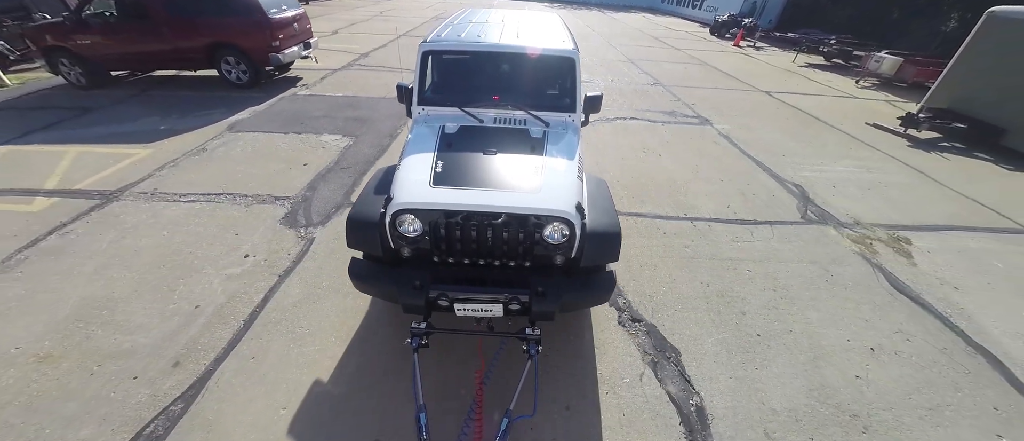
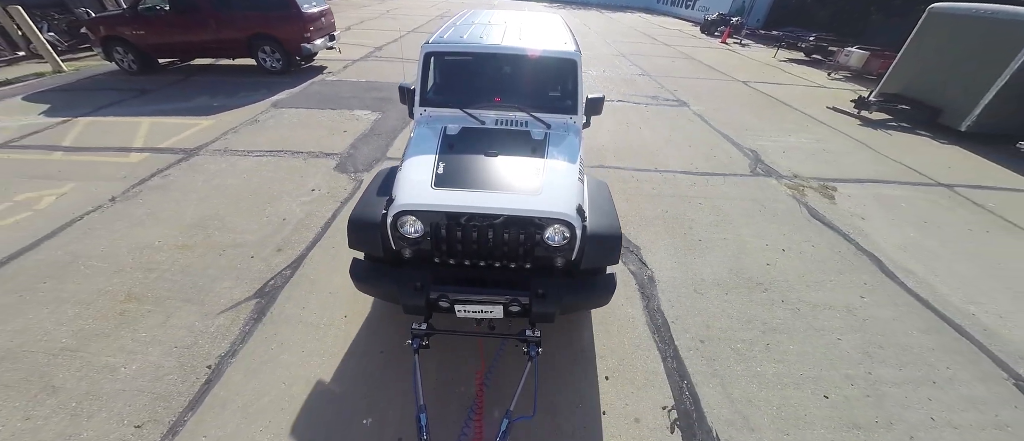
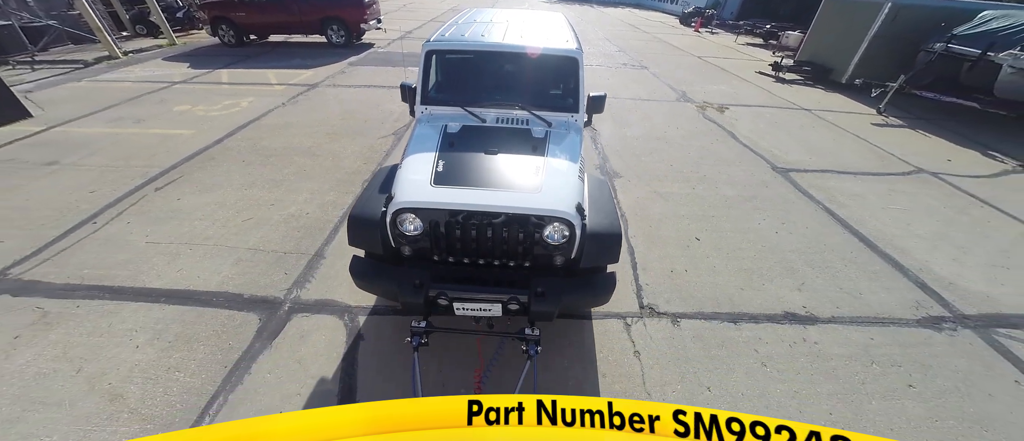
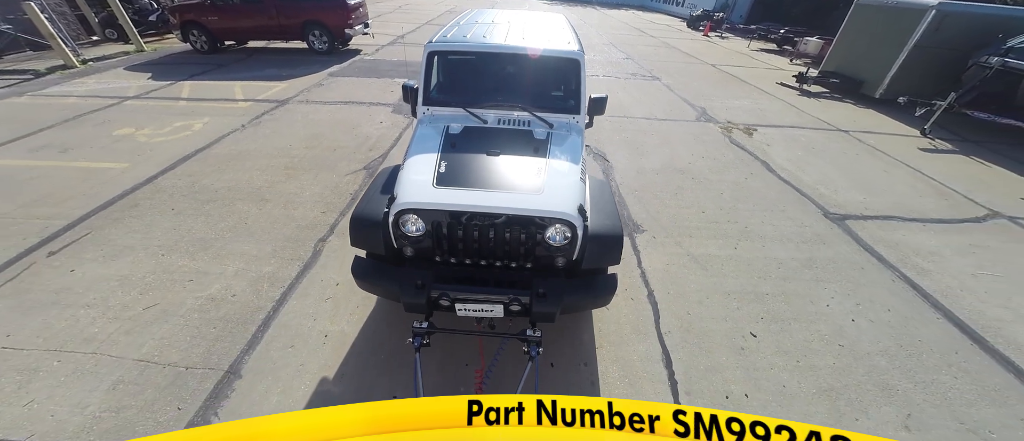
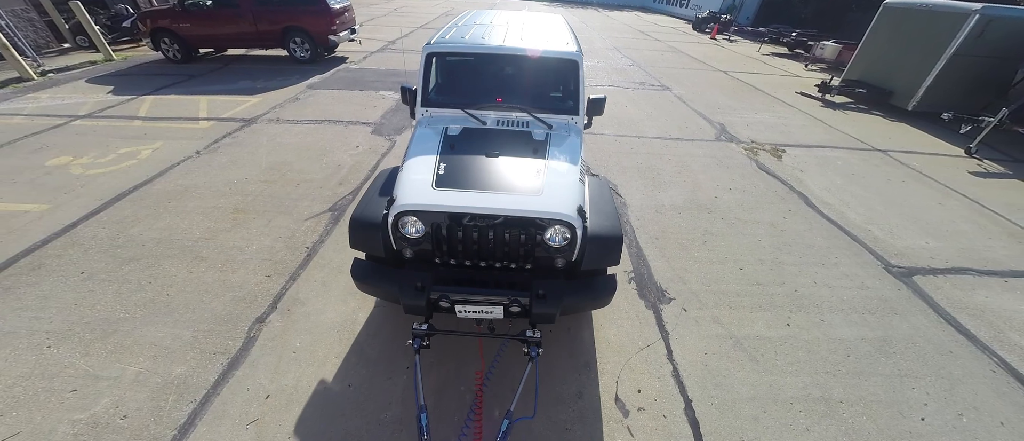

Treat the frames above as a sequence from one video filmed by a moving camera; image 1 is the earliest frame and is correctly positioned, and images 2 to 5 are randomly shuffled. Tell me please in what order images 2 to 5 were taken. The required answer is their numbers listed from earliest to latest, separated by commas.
2, 5, 4, 3
